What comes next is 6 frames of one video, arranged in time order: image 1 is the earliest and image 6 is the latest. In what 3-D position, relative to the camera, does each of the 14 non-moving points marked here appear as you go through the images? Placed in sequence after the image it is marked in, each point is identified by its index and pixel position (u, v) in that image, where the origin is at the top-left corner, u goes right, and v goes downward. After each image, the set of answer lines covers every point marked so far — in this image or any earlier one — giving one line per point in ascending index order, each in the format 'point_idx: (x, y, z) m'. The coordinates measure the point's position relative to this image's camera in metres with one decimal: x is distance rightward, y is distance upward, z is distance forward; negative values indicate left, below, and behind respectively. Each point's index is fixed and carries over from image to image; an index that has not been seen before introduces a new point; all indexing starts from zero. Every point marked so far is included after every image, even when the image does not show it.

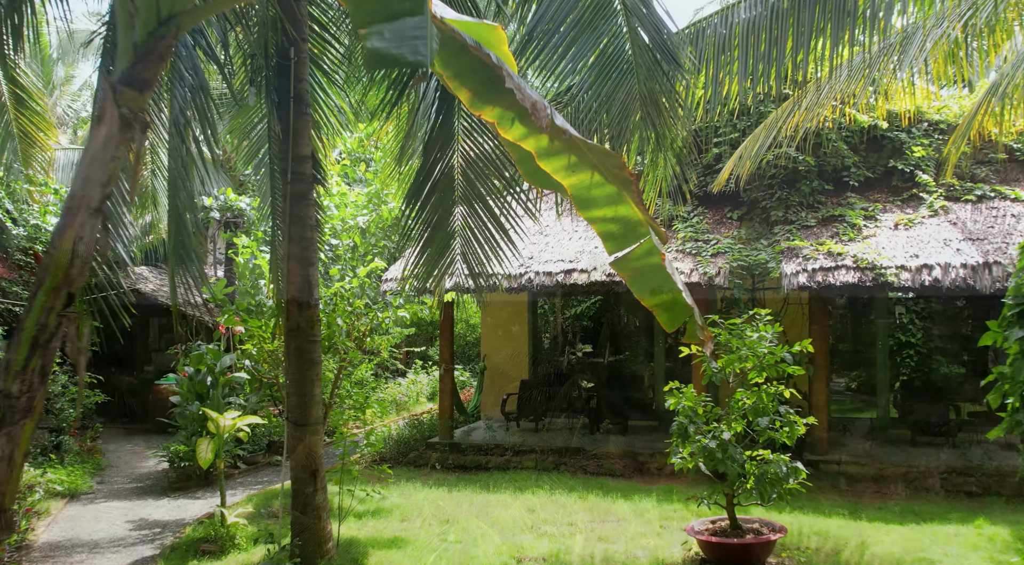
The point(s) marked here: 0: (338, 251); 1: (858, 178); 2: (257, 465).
0: (-1.4, +0.3, +6.1) m
1: (+3.4, +1.0, +7.5) m
2: (-2.5, -1.8, +7.5) m
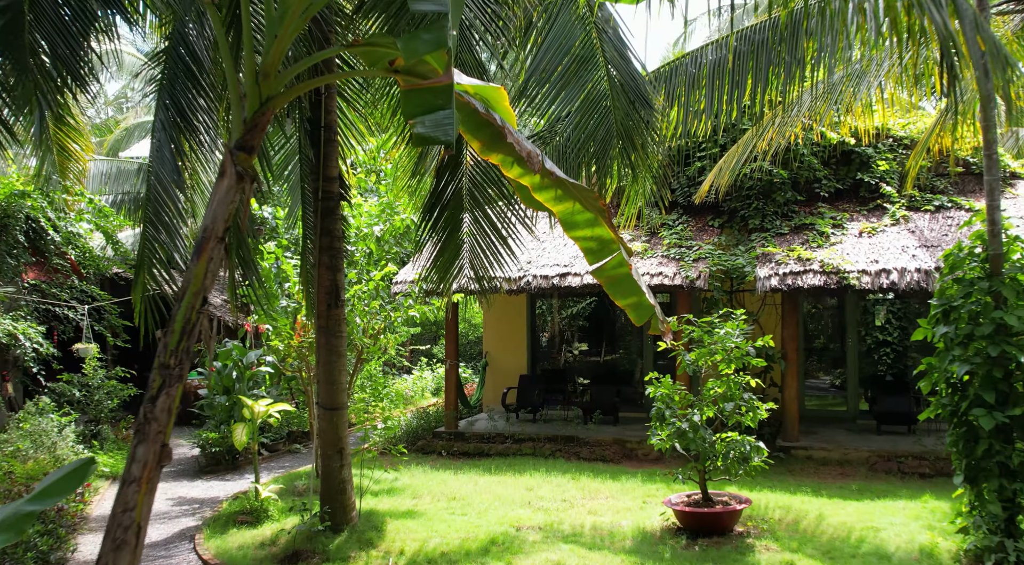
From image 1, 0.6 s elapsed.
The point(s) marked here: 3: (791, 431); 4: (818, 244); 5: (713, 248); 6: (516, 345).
0: (-1.4, +0.2, +6.8) m
1: (+3.4, +1.0, +8.2) m
2: (-2.5, -1.8, +8.2) m
3: (+2.7, -1.5, +7.3) m
4: (+3.0, +0.4, +7.5) m
5: (+2.1, +0.3, +7.8) m
6: (+0.1, -0.8, +10.0) m
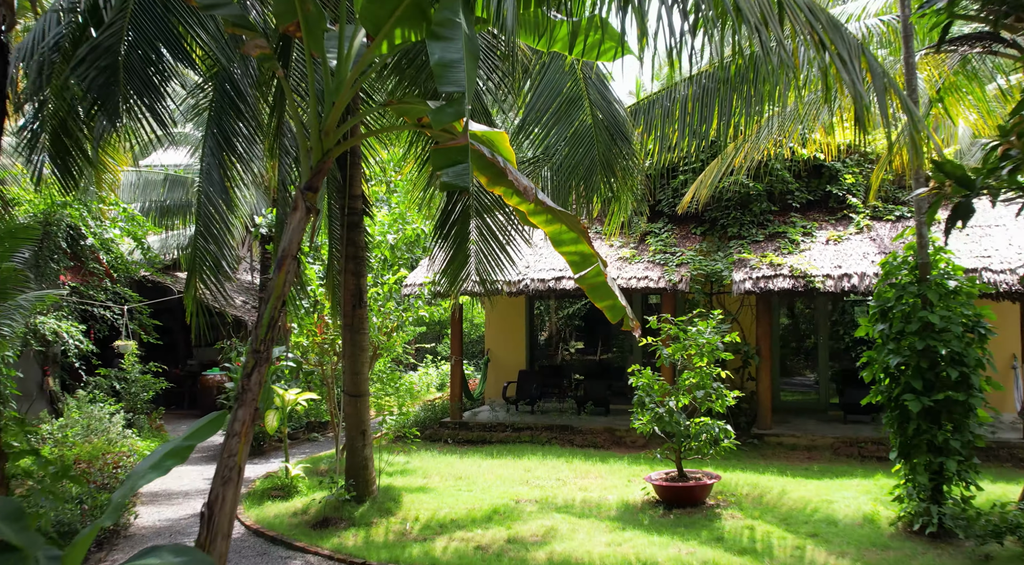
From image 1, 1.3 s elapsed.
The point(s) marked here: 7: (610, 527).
0: (-1.4, +0.2, +7.6) m
1: (+3.4, +1.0, +9.0) m
2: (-2.5, -1.9, +9.0) m
3: (+2.7, -1.5, +8.1) m
4: (+3.0, +0.4, +8.3) m
5: (+2.1, +0.3, +8.6) m
6: (+0.1, -0.8, +10.8) m
7: (+0.7, -1.8, +5.7) m
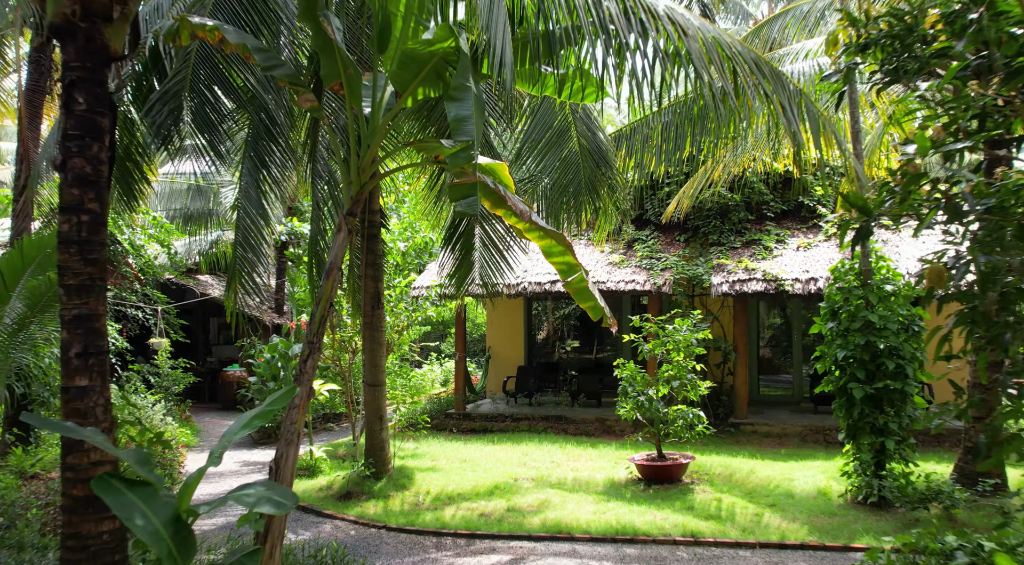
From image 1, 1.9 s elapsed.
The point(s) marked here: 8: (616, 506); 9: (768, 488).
0: (-1.4, +0.2, +8.5) m
1: (+3.4, +0.9, +9.8) m
2: (-2.6, -1.9, +9.8) m
3: (+2.7, -1.5, +9.0) m
4: (+3.0, +0.3, +9.1) m
5: (+2.1, +0.3, +9.4) m
6: (+0.1, -0.9, +11.7) m
7: (+0.7, -1.9, +6.5) m
8: (+0.9, -1.9, +6.3) m
9: (+2.3, -1.9, +6.8) m
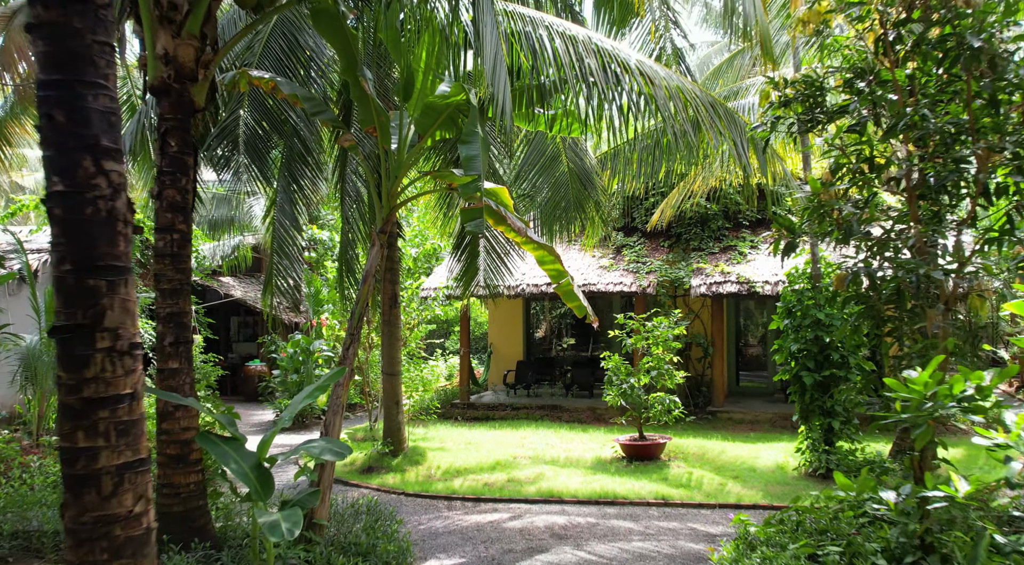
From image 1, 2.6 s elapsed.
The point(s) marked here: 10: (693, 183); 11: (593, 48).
0: (-1.4, +0.1, +9.5) m
1: (+3.4, +0.9, +10.8) m
2: (-2.6, -1.9, +10.8) m
3: (+2.7, -1.6, +10.0) m
4: (+3.0, +0.3, +10.1) m
5: (+2.1, +0.2, +10.4) m
6: (+0.1, -0.9, +12.7) m
7: (+0.7, -1.9, +7.5) m
8: (+0.9, -1.9, +7.3) m
9: (+2.3, -1.9, +7.8) m
10: (+2.3, +1.3, +9.4) m
11: (+0.6, +1.7, +5.4) m
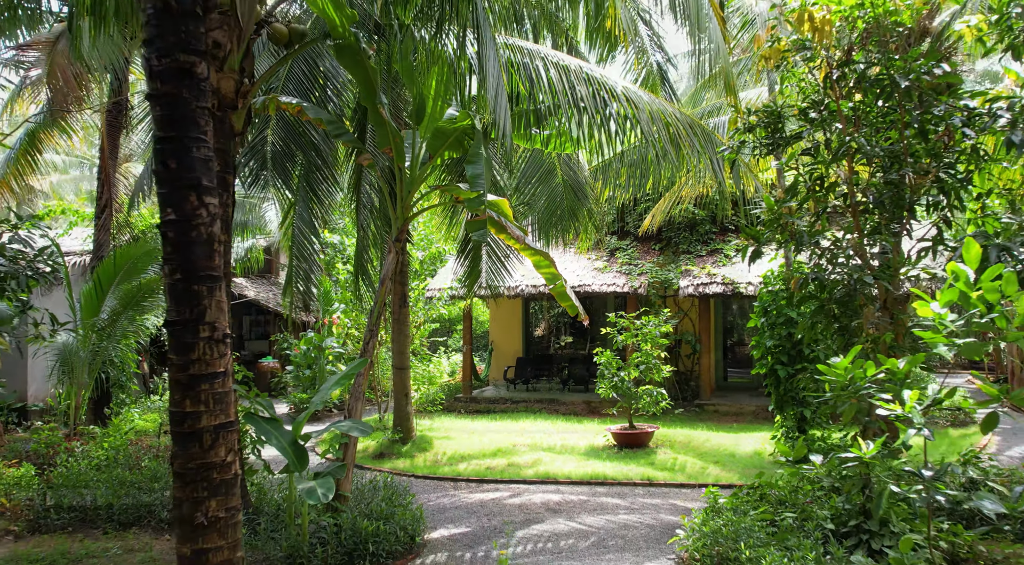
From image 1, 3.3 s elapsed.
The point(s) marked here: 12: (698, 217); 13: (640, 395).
0: (-1.4, +0.1, +10.2) m
1: (+3.4, +0.9, +11.5) m
2: (-2.6, -2.0, +11.5) m
3: (+2.7, -1.6, +10.7) m
4: (+3.0, +0.3, +10.8) m
5: (+2.1, +0.2, +11.1) m
6: (+0.1, -0.9, +13.4) m
7: (+0.7, -1.9, +8.2) m
8: (+0.9, -1.9, +8.0) m
9: (+2.3, -1.9, +8.5) m
10: (+2.3, +1.2, +10.1) m
11: (+0.6, +1.7, +6.1) m
12: (+2.8, +1.0, +11.4) m
13: (+1.5, -1.3, +8.7) m
